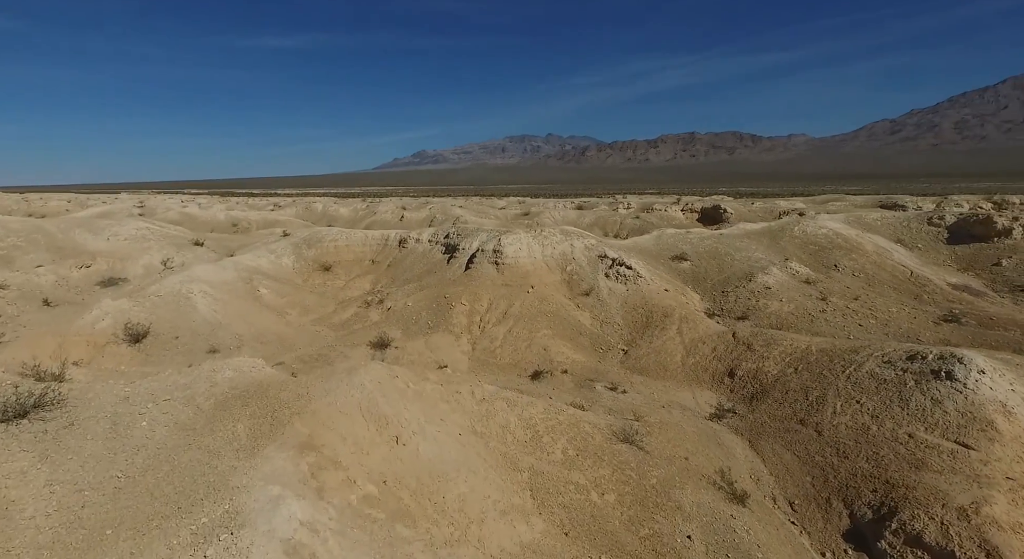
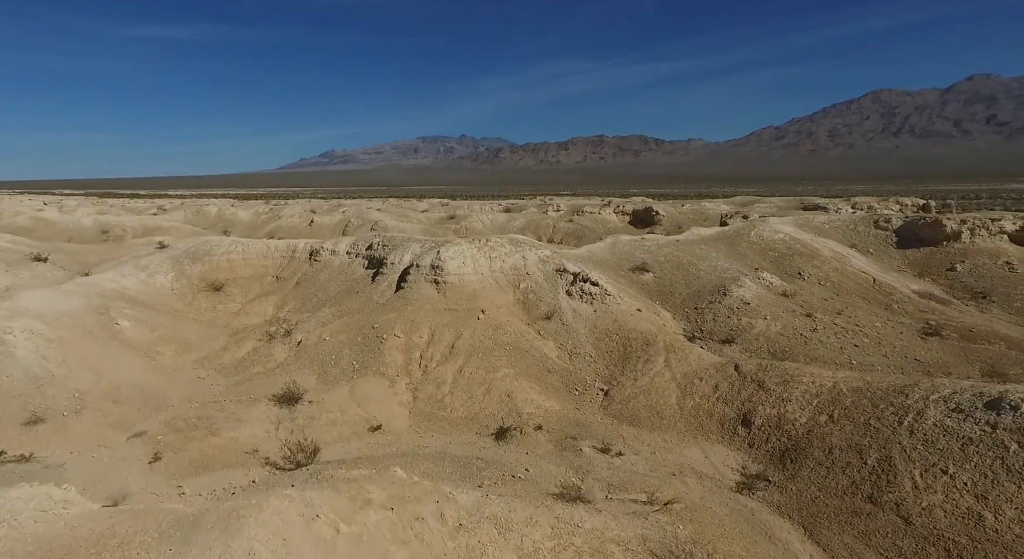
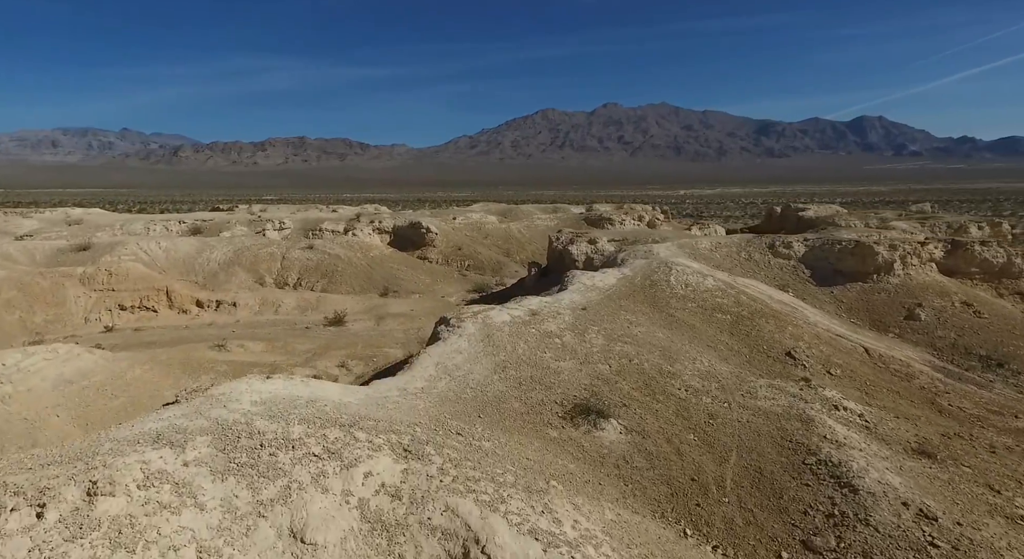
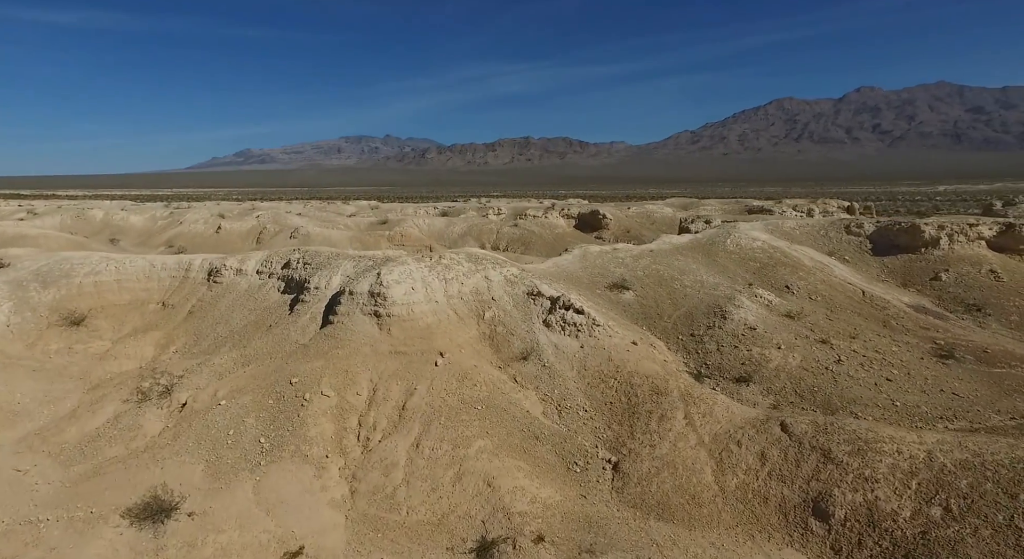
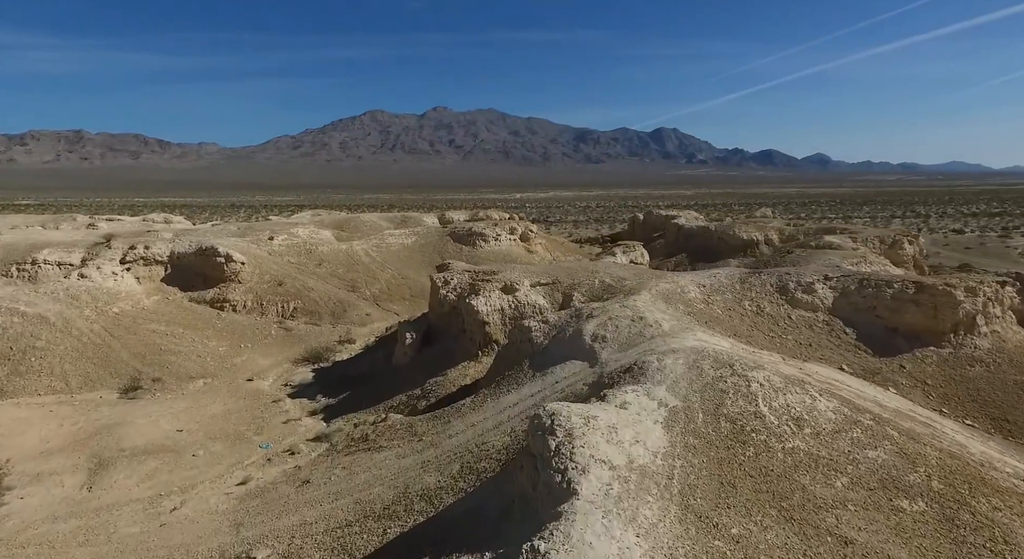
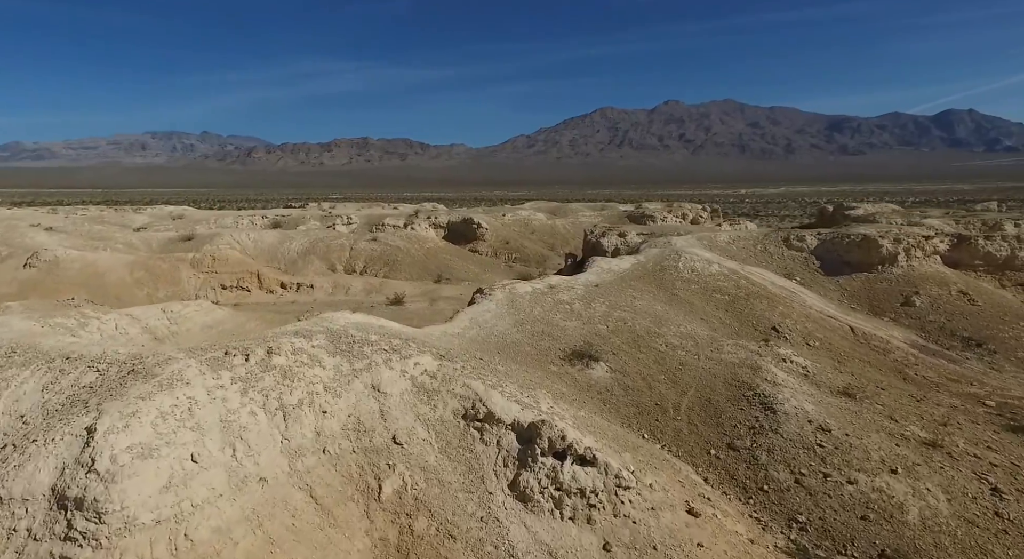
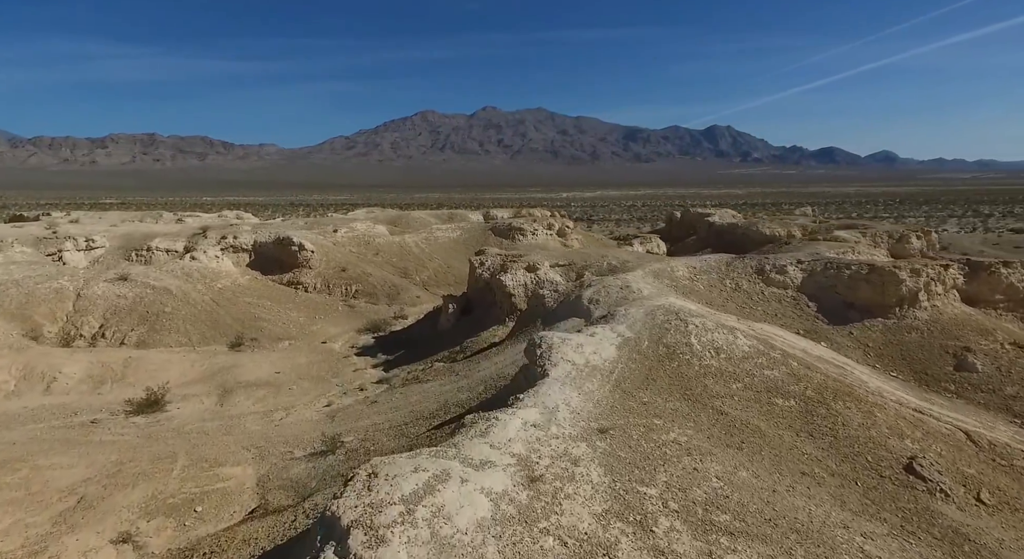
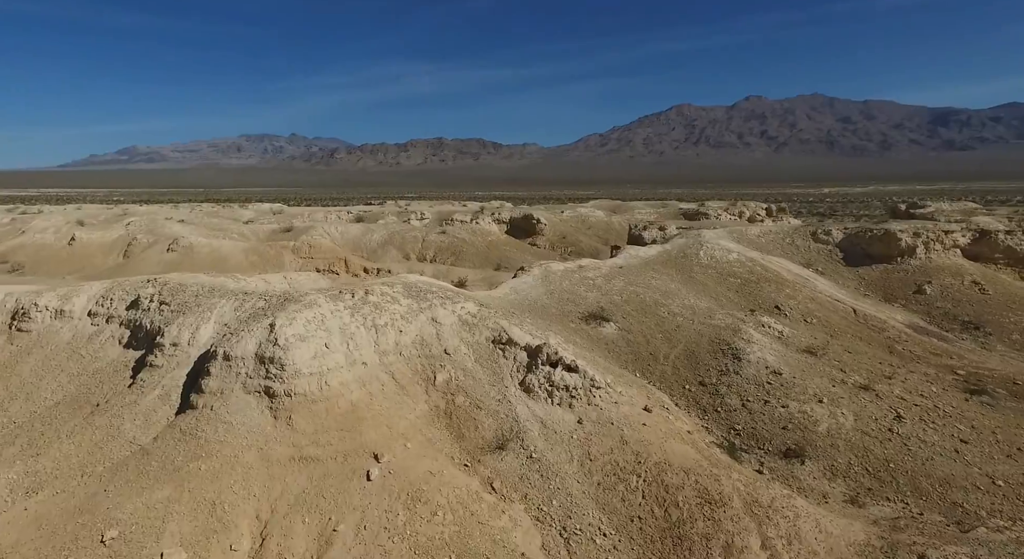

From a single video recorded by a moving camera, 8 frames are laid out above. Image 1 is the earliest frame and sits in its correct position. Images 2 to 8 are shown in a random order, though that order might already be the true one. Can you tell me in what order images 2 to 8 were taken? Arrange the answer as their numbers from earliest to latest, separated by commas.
2, 4, 8, 6, 3, 7, 5
